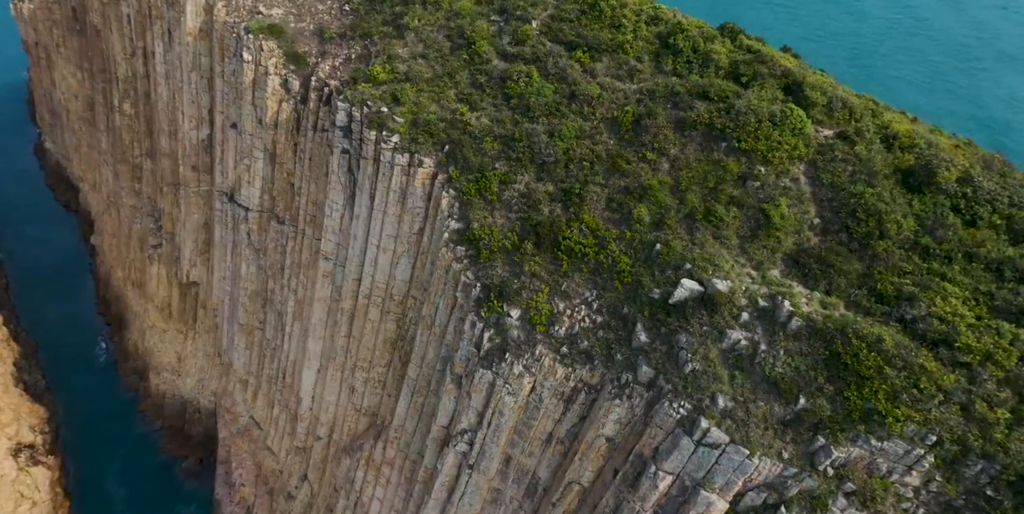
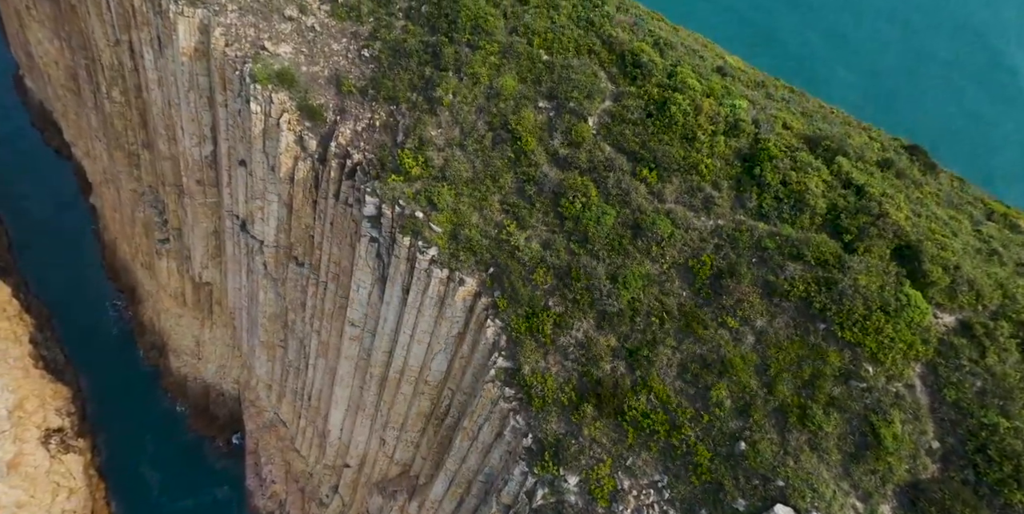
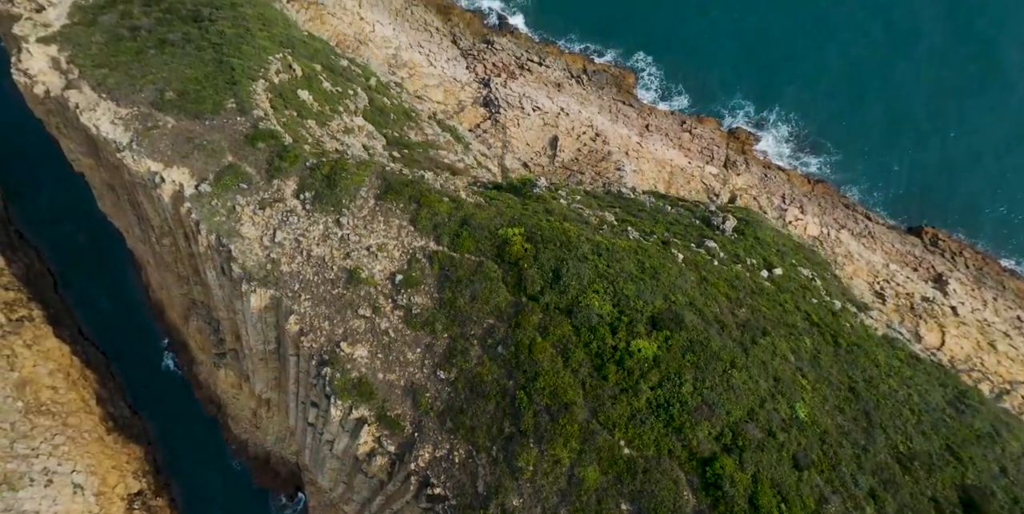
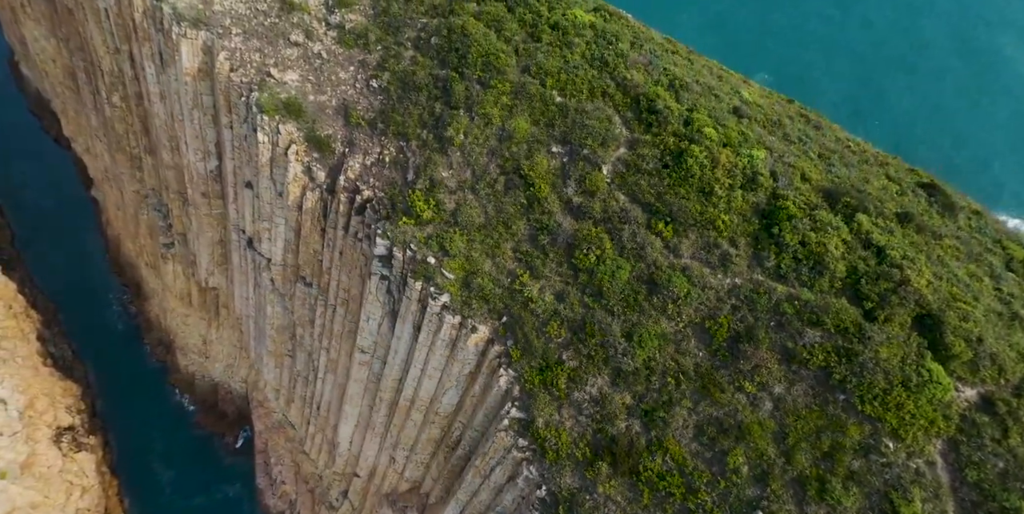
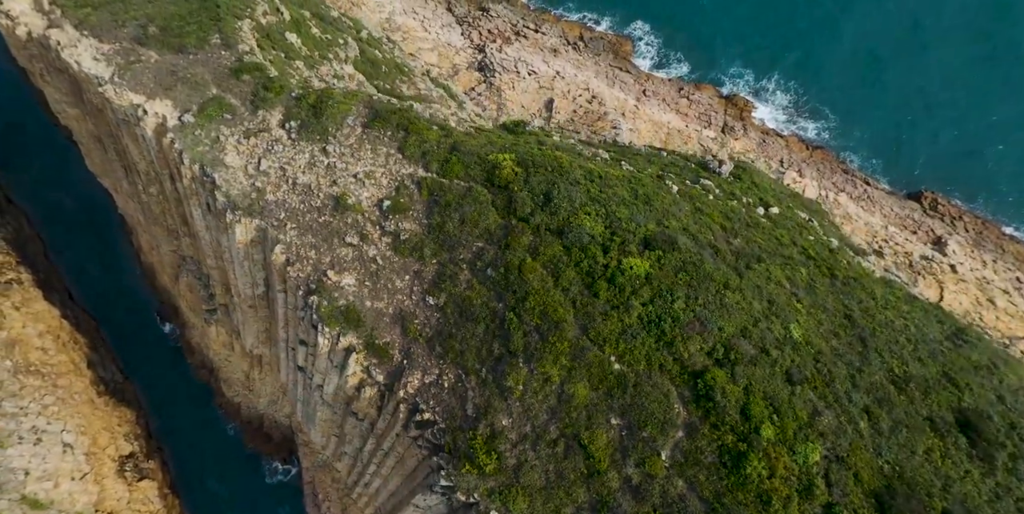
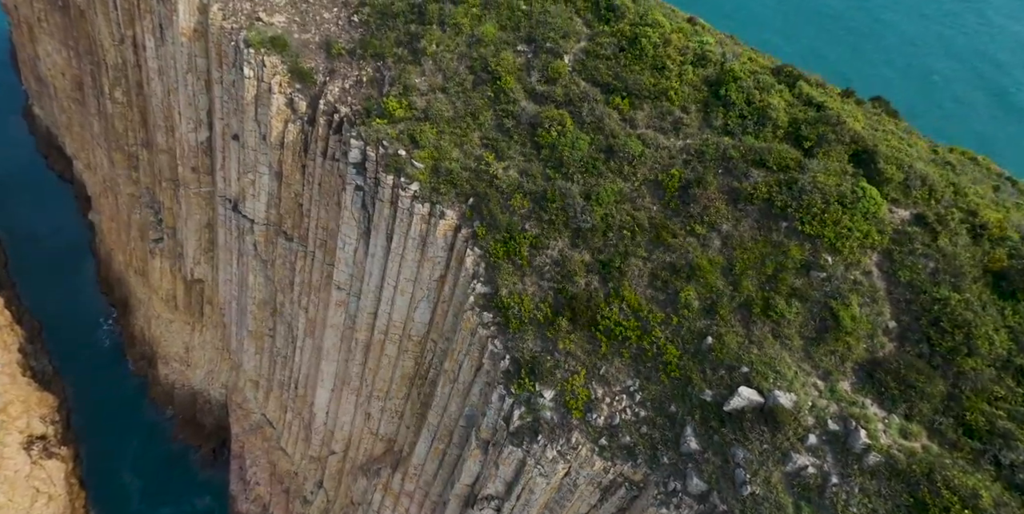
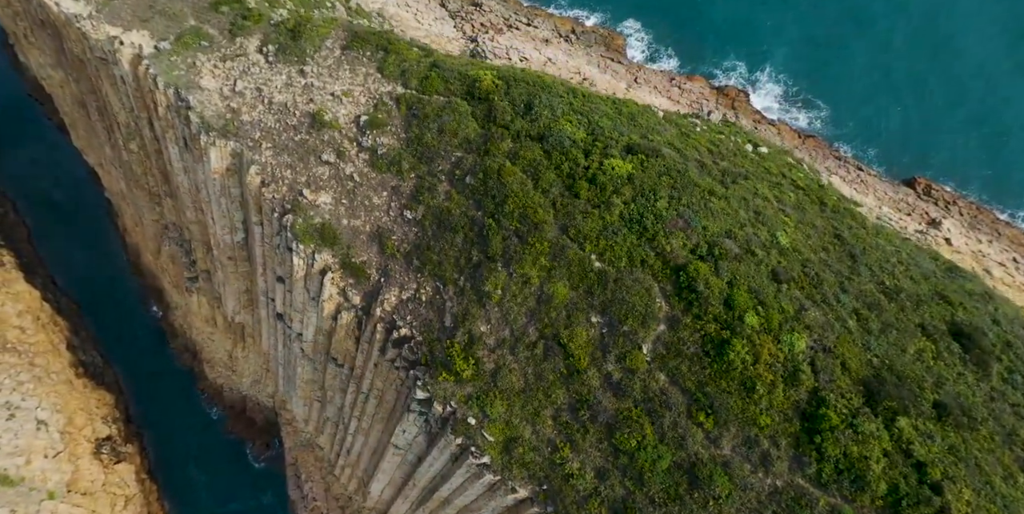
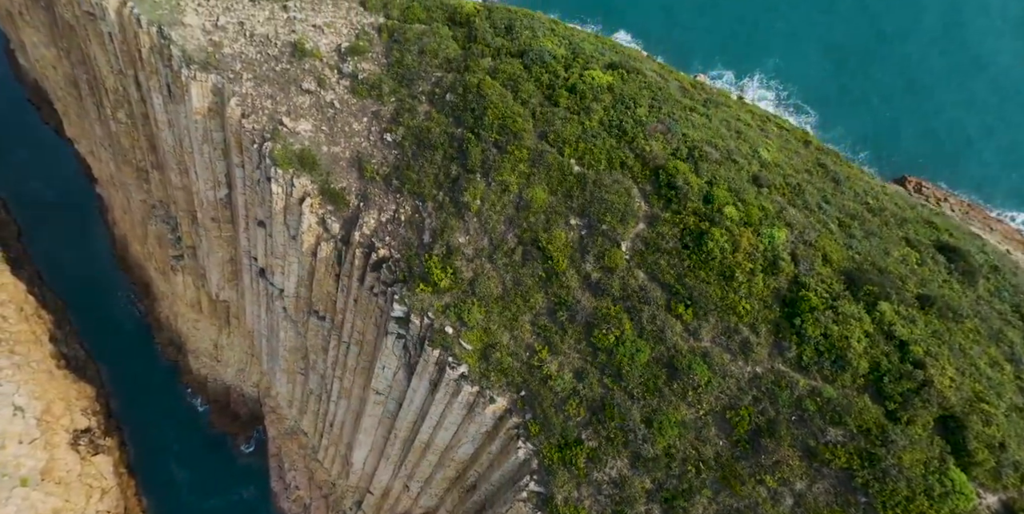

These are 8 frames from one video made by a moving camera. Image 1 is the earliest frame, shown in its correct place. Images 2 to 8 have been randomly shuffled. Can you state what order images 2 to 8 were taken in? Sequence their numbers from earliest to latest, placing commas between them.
6, 2, 4, 8, 7, 5, 3
